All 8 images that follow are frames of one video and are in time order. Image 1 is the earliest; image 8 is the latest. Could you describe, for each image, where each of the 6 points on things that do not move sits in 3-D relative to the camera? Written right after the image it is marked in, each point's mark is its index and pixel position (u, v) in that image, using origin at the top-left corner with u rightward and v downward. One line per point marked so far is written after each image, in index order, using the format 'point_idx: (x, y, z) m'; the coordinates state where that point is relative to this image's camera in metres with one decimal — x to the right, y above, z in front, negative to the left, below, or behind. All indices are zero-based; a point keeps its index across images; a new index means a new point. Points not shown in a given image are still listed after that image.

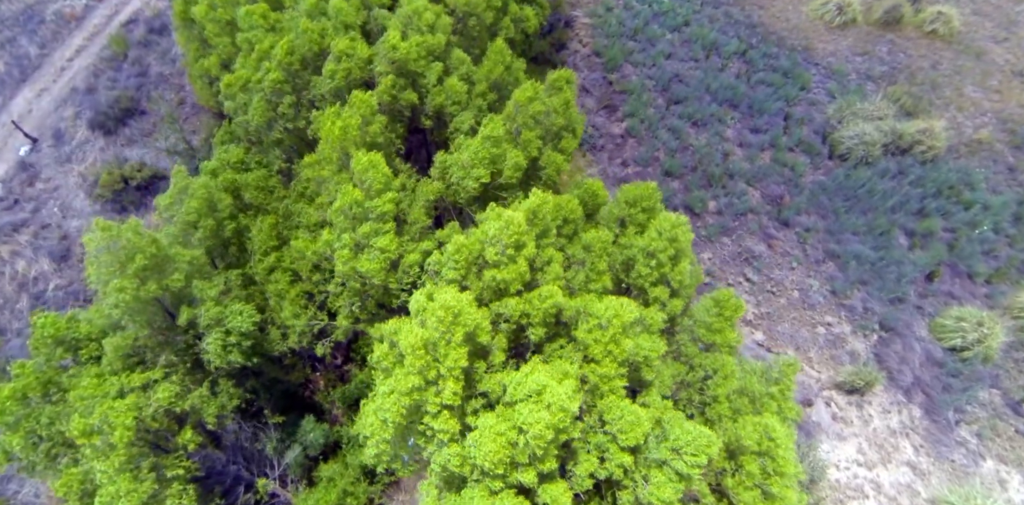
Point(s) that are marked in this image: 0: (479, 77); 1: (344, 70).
0: (-0.9, +5.3, +19.3) m
1: (-4.8, +5.2, +18.4) m
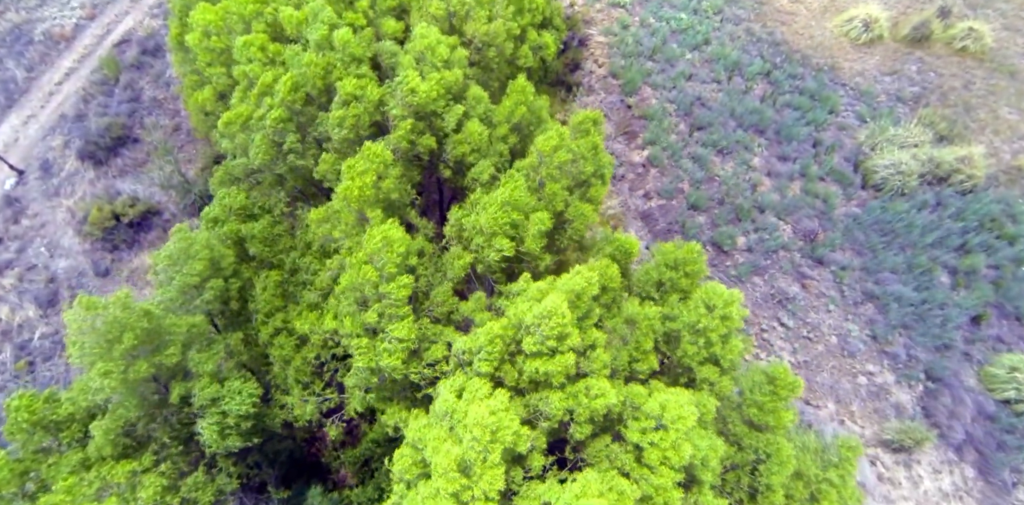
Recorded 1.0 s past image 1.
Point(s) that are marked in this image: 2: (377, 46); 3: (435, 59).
0: (-0.3, +3.7, +17.7) m
1: (-4.1, +3.5, +16.8) m
2: (-4.0, +6.2, +18.9) m
3: (-2.0, +5.3, +17.3) m
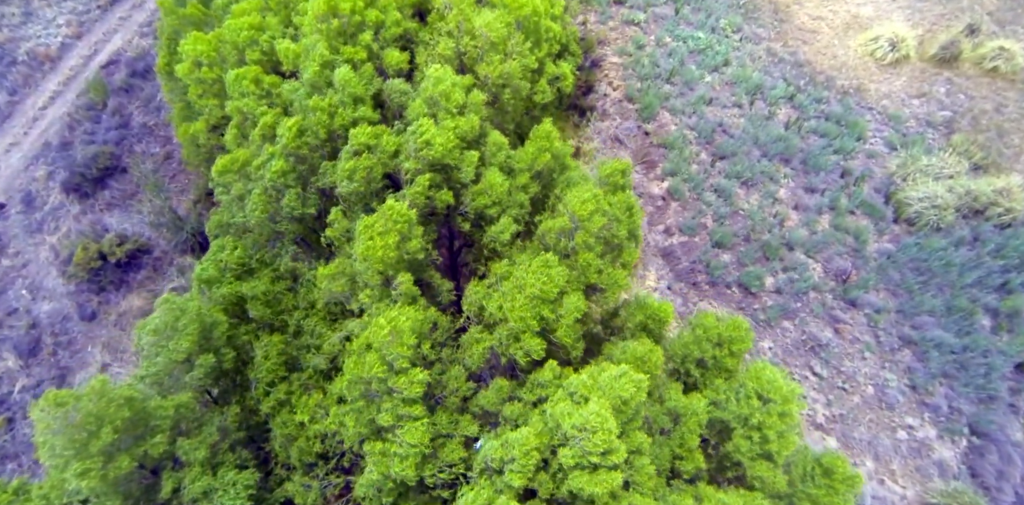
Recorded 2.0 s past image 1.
0: (+0.3, +2.1, +16.2) m
1: (-3.6, +1.9, +15.2) m
2: (-3.5, +4.6, +17.3) m
3: (-1.5, +3.7, +15.8) m
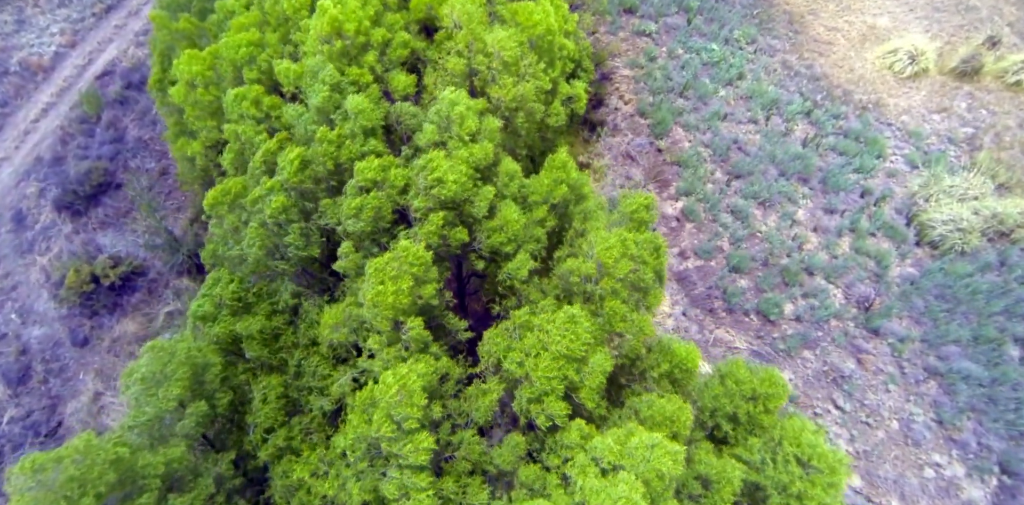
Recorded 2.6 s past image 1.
0: (+0.6, +1.2, +15.3) m
1: (-3.2, +1.0, +14.3) m
2: (-3.1, +3.7, +16.4) m
3: (-1.1, +2.7, +14.8) m
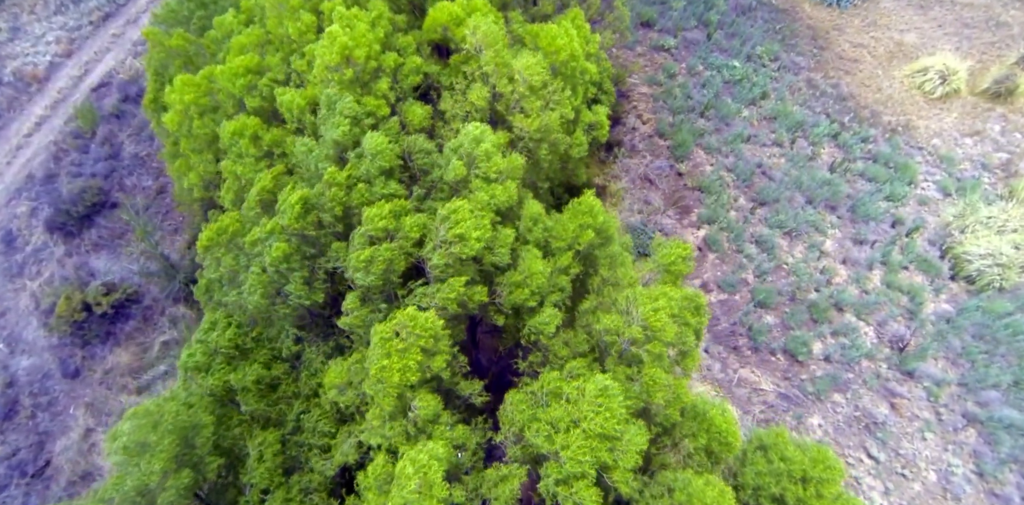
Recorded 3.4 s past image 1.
0: (+1.1, +0.1, +14.0) m
1: (-2.8, -0.1, +13.1) m
2: (-2.6, +2.7, +15.2) m
3: (-0.6, +1.6, +13.6) m
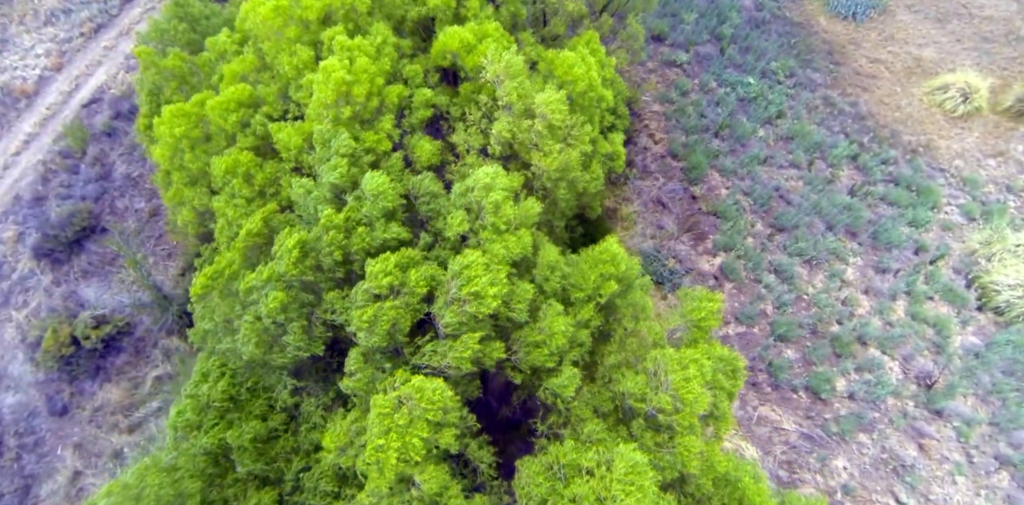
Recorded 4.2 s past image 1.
0: (+1.4, -1.0, +13.1) m
1: (-2.4, -1.1, +12.1) m
2: (-2.3, +1.6, +14.2) m
3: (-0.3, +0.6, +12.6) m
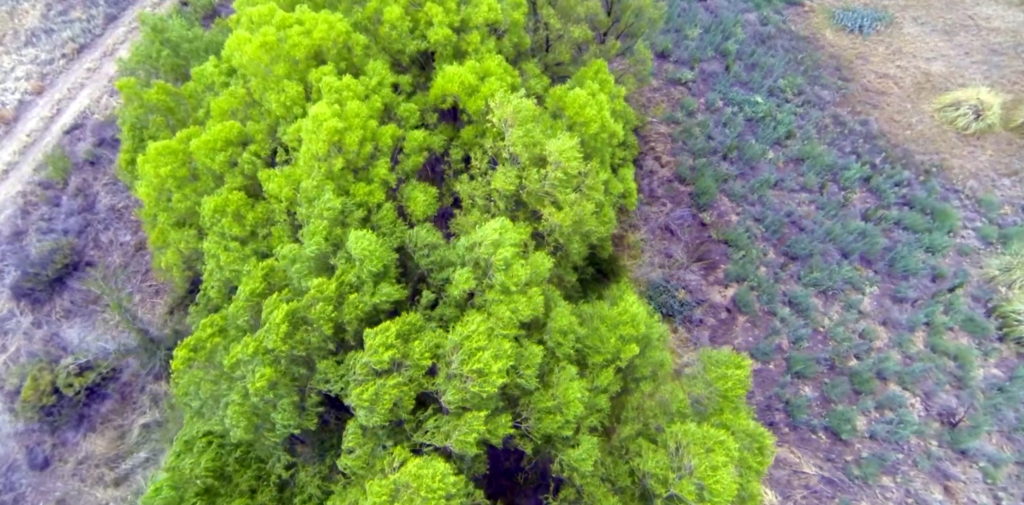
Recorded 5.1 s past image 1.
0: (+1.7, -2.1, +12.1) m
1: (-2.1, -2.3, +11.1) m
2: (-2.1, +0.4, +13.2) m
3: (-0.1, -0.6, +11.7) m
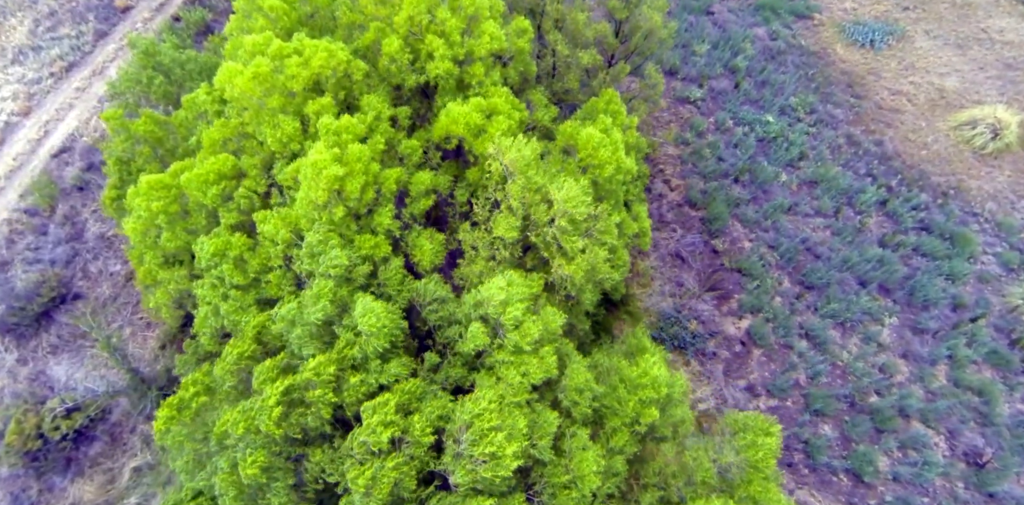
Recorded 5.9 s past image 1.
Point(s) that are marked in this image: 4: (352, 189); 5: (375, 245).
0: (+1.9, -3.2, +11.3) m
1: (-1.9, -3.4, +10.2) m
2: (-1.9, -0.7, +12.4) m
3: (+0.2, -1.6, +10.8) m
4: (-3.1, +1.3, +12.5) m
5: (-2.7, +0.2, +12.5) m
